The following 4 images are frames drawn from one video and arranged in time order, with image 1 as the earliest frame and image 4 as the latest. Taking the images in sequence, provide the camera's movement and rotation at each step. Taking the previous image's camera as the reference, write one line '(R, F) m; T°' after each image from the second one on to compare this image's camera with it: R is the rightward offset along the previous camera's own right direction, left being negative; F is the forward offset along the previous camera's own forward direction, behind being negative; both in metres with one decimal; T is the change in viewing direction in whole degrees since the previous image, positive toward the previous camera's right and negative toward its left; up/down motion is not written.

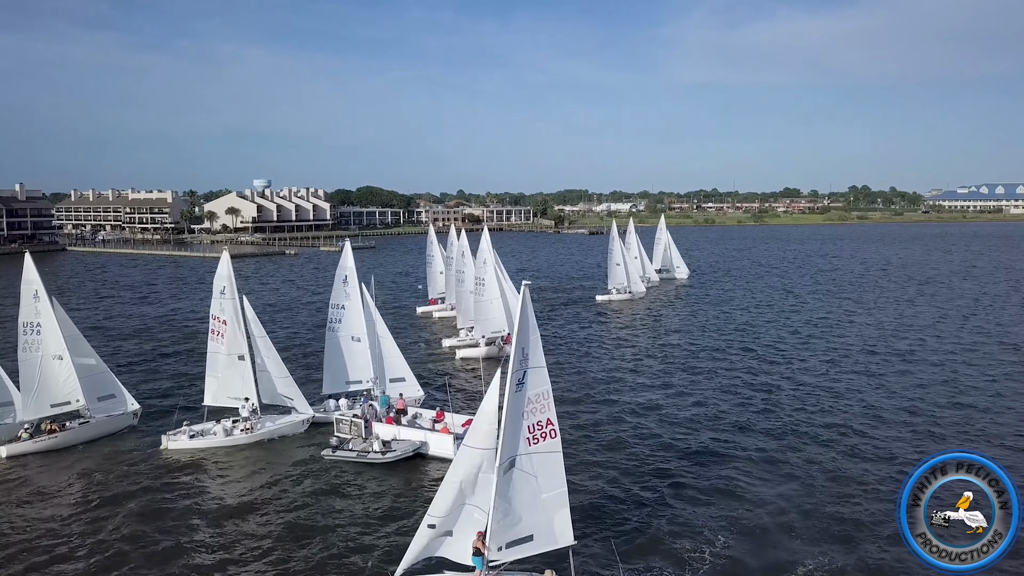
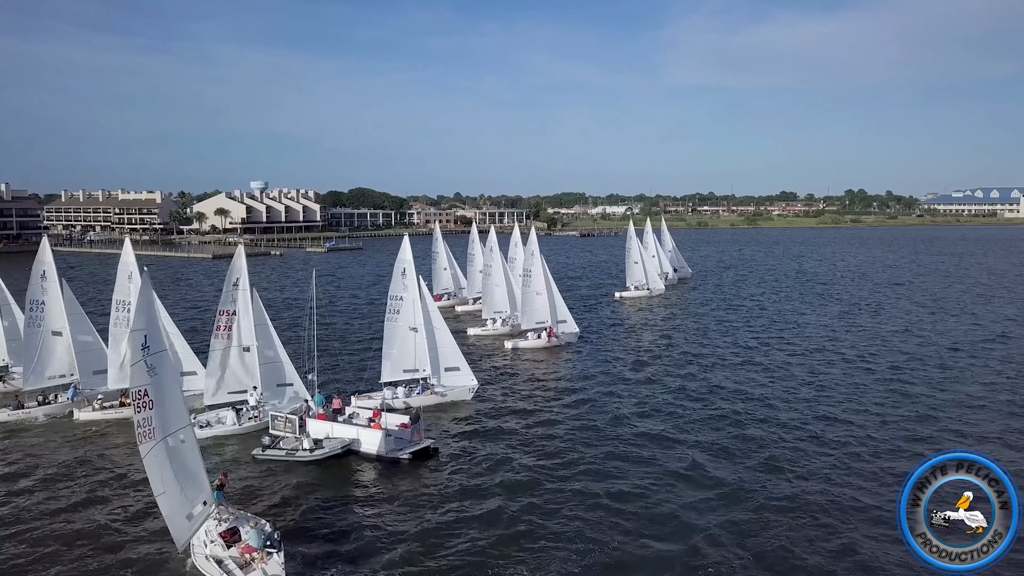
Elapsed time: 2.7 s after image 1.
(-1.7, -0.1) m; +1°
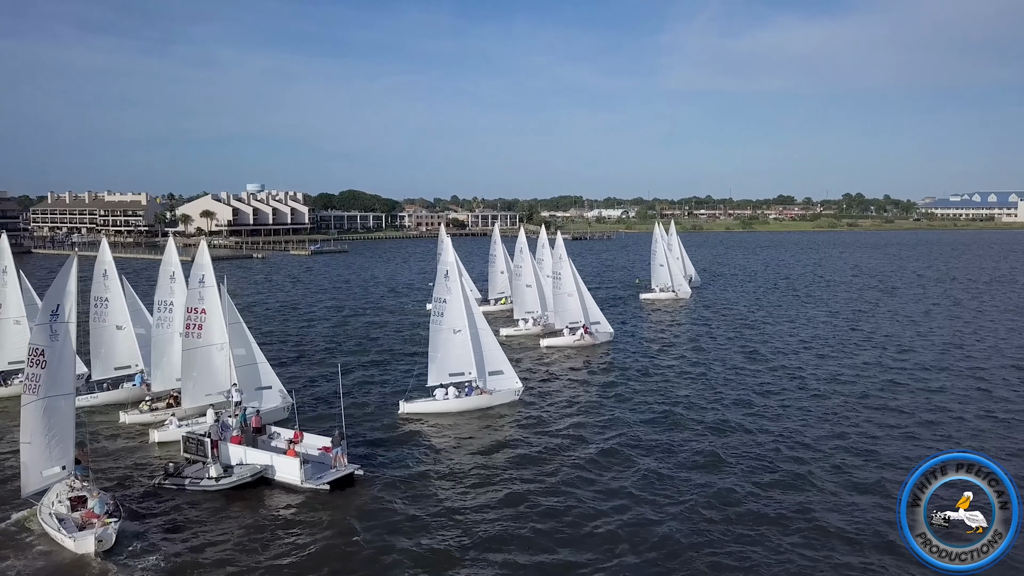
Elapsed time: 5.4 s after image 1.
(-2.3, +0.2) m; +2°
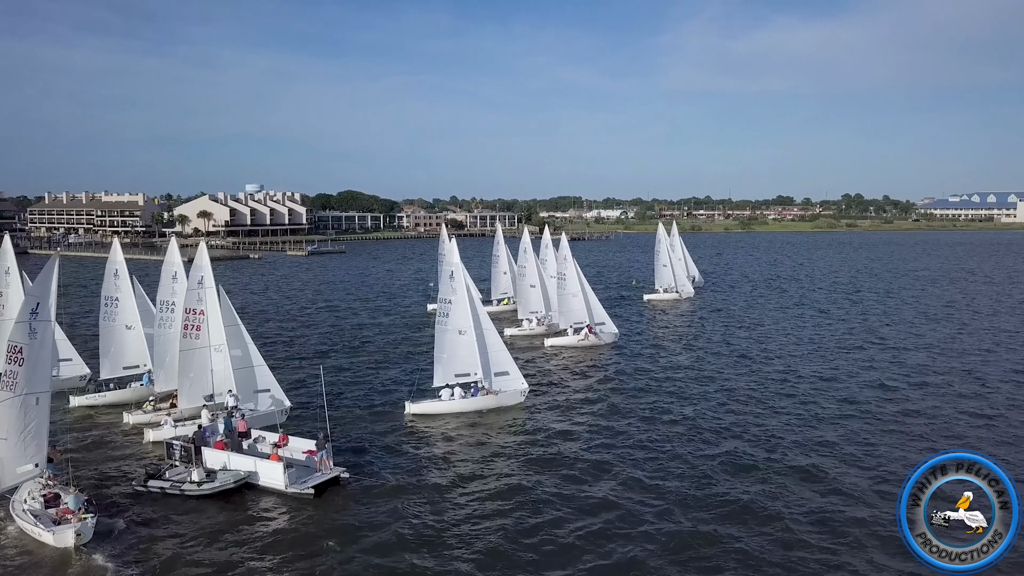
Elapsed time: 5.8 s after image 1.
(-0.3, +0.1) m; 0°
